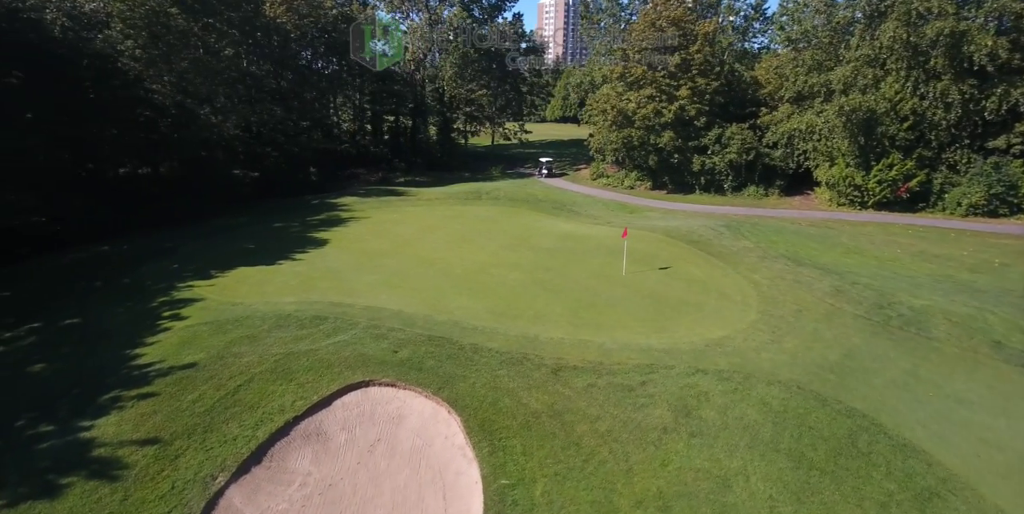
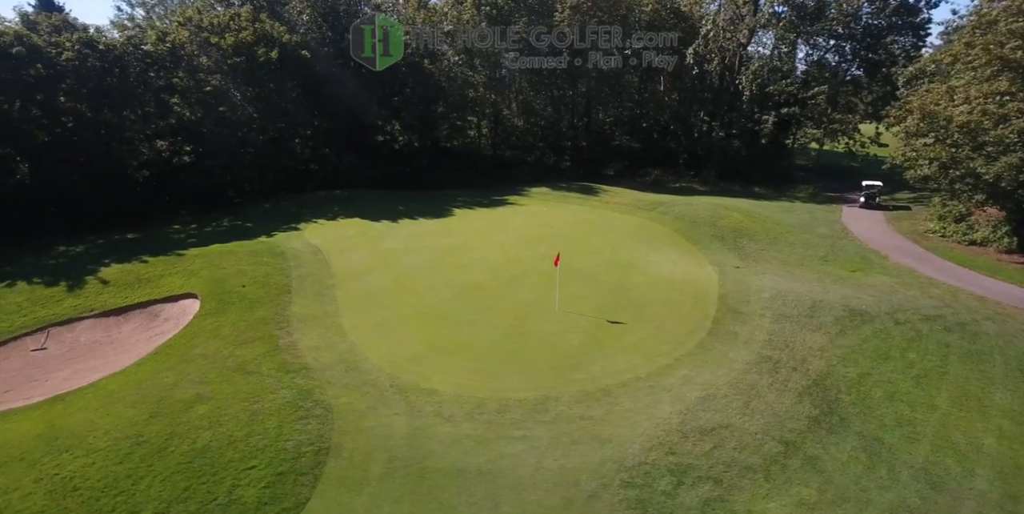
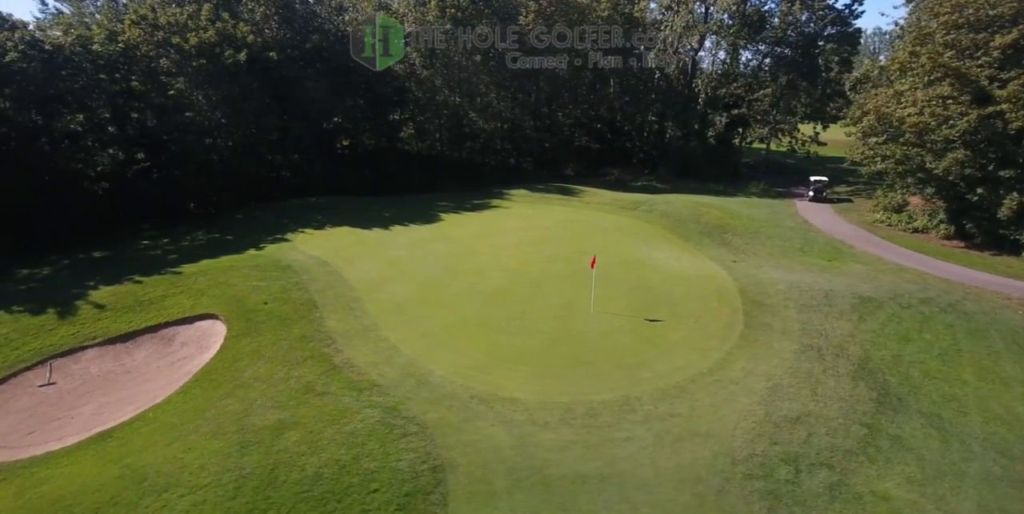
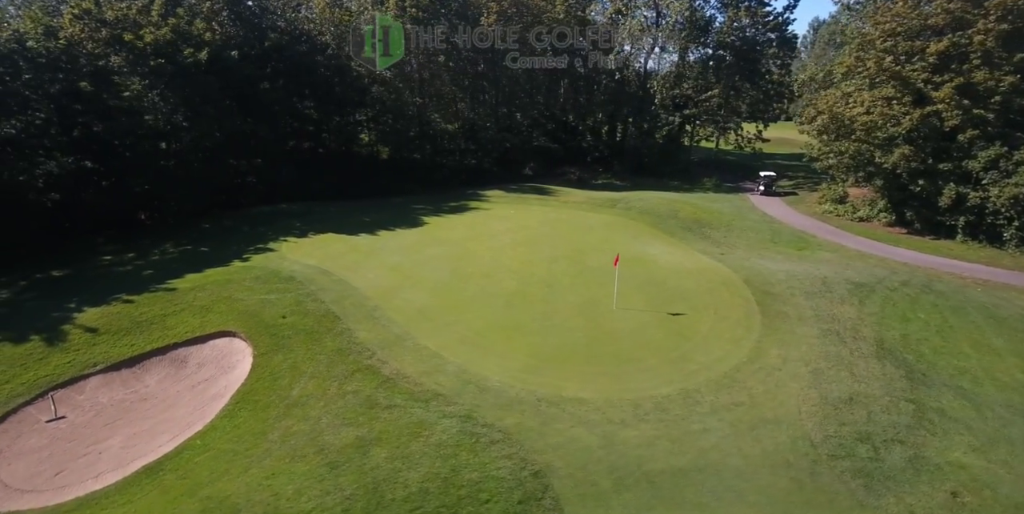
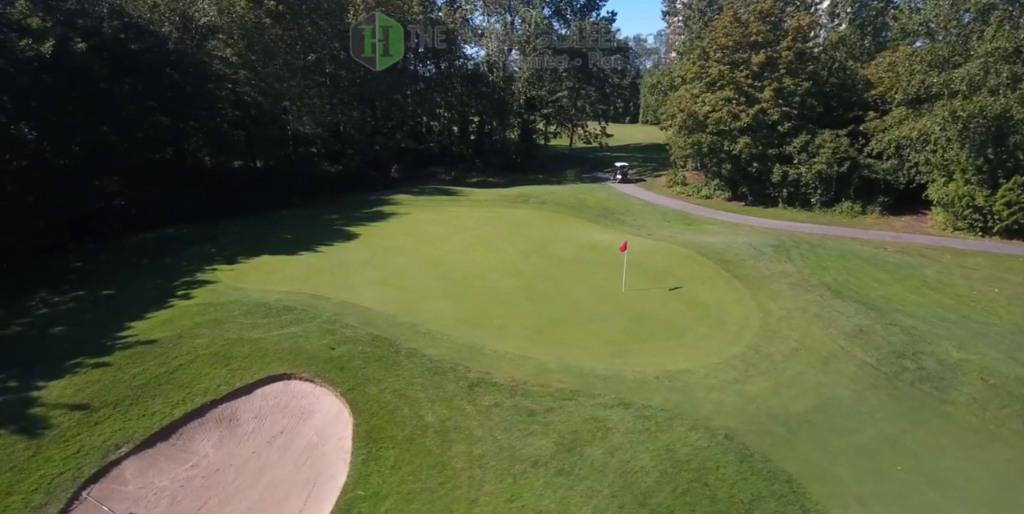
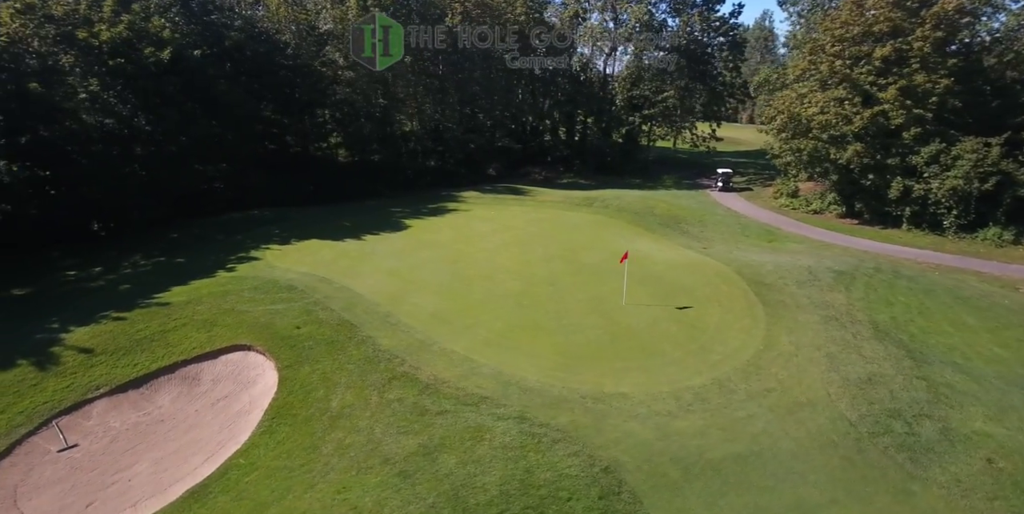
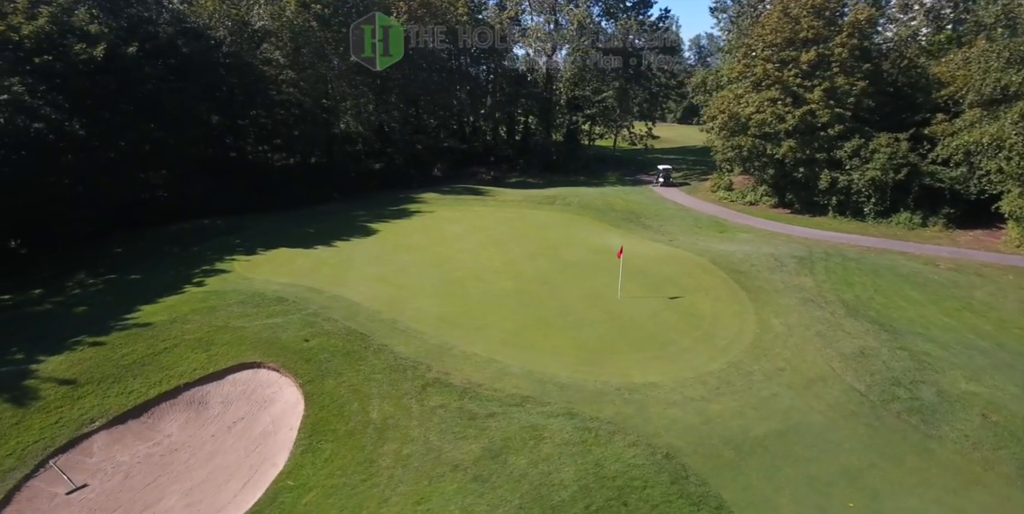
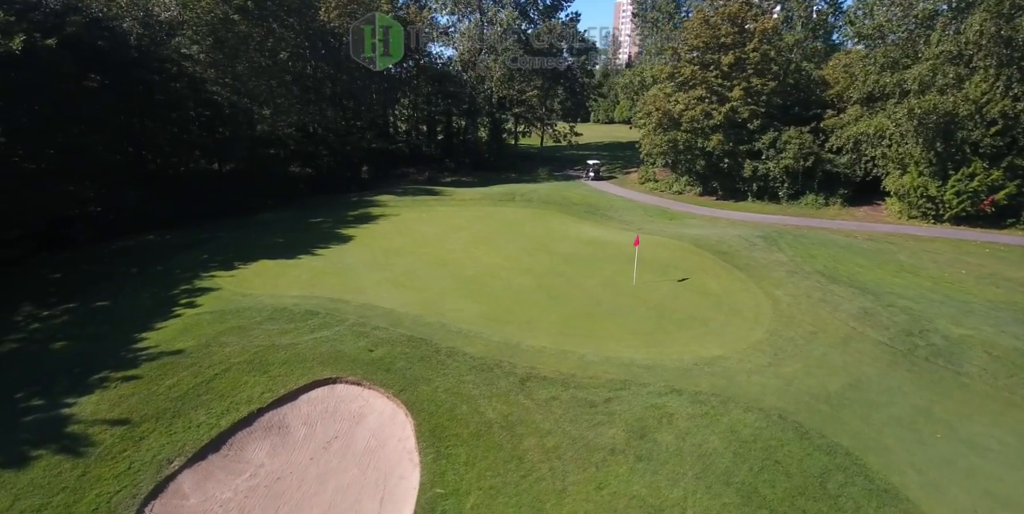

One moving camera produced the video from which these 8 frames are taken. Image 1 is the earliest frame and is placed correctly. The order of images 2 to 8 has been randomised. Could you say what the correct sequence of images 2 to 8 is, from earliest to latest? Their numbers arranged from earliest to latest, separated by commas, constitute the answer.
8, 5, 7, 6, 4, 3, 2
